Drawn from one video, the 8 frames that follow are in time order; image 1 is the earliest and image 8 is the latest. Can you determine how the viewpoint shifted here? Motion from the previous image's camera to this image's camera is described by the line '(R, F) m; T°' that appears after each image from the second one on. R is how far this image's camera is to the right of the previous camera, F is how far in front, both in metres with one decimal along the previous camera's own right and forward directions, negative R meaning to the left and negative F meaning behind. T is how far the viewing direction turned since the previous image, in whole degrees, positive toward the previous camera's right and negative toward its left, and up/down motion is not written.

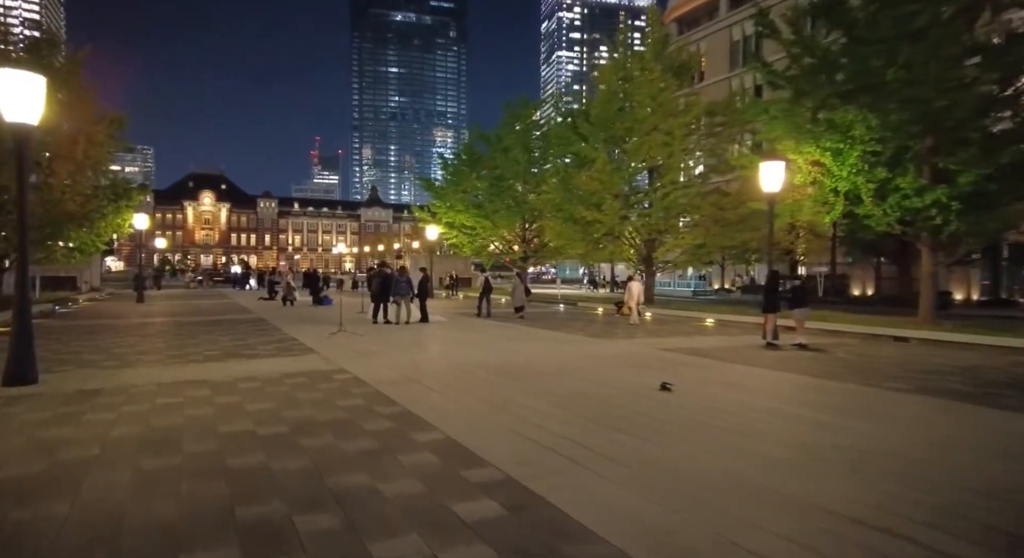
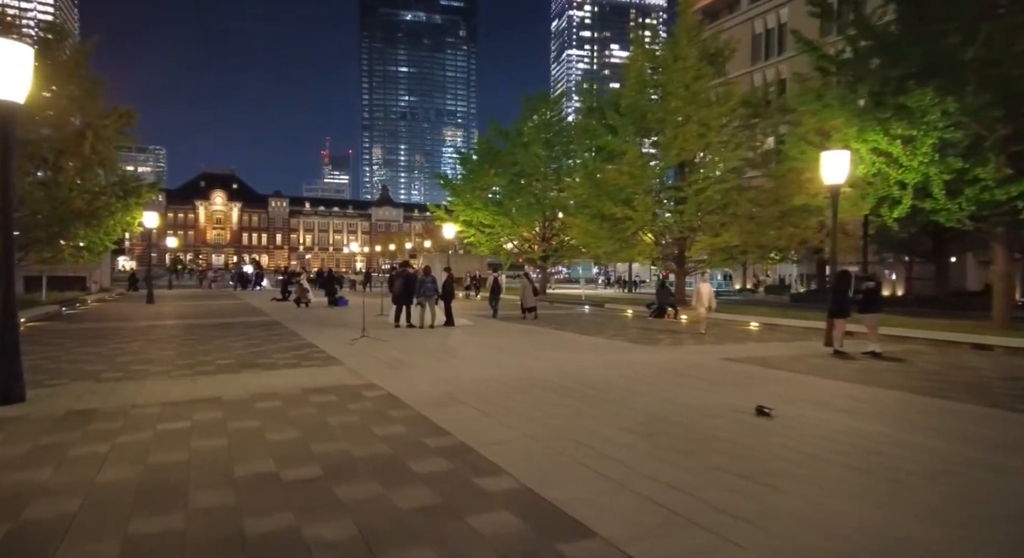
(-0.7, +1.3) m; -1°
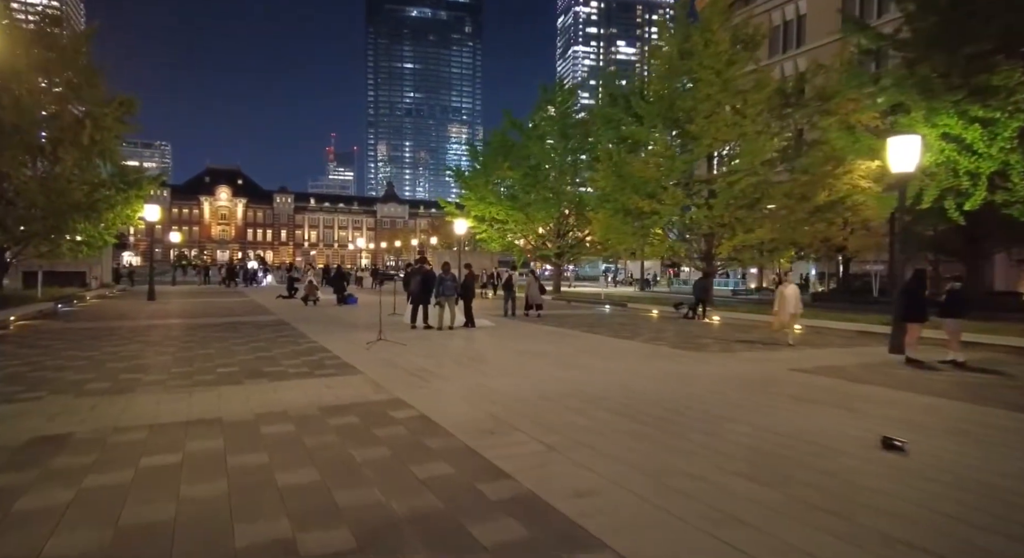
(-0.6, +1.4) m; 0°
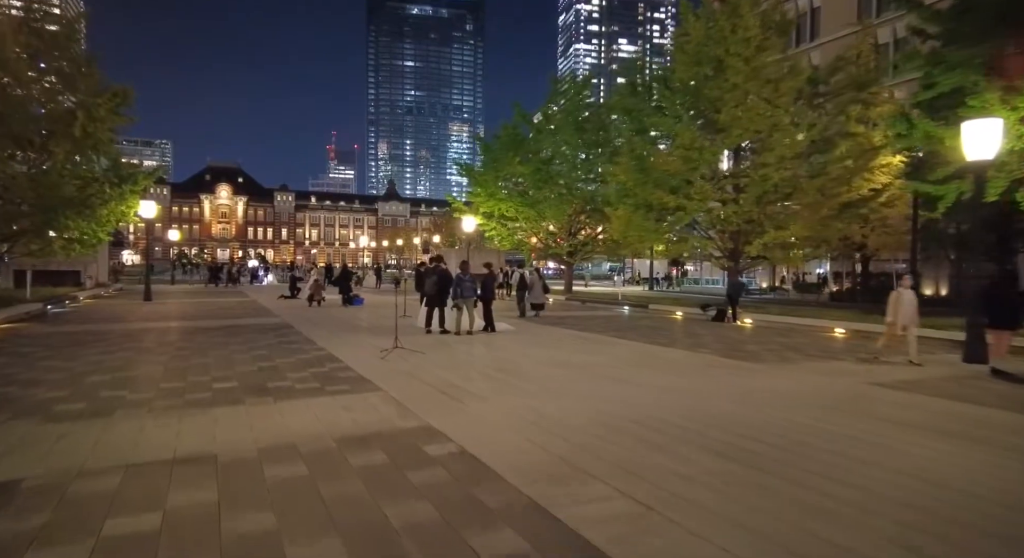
(-0.6, +1.4) m; 0°
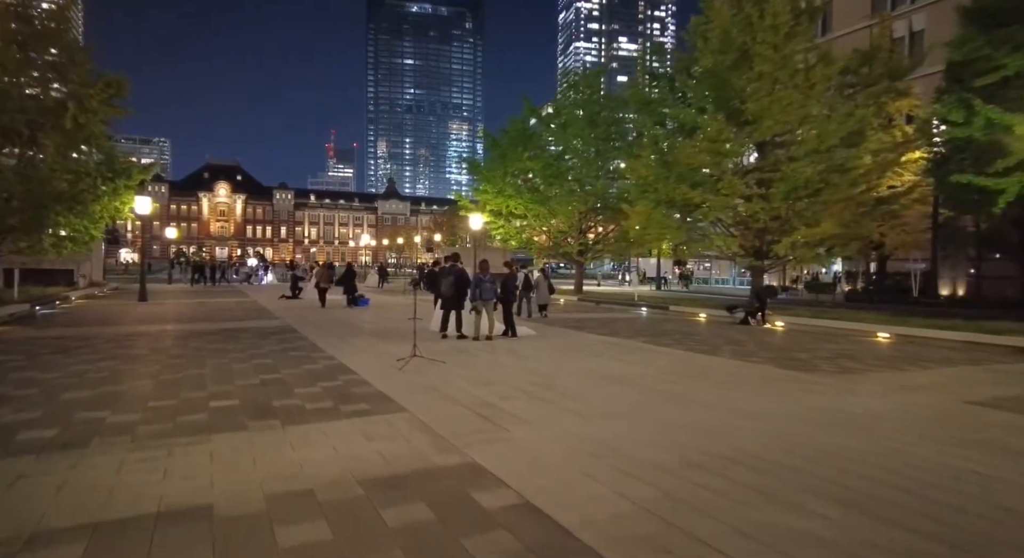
(-0.6, +1.2) m; 0°
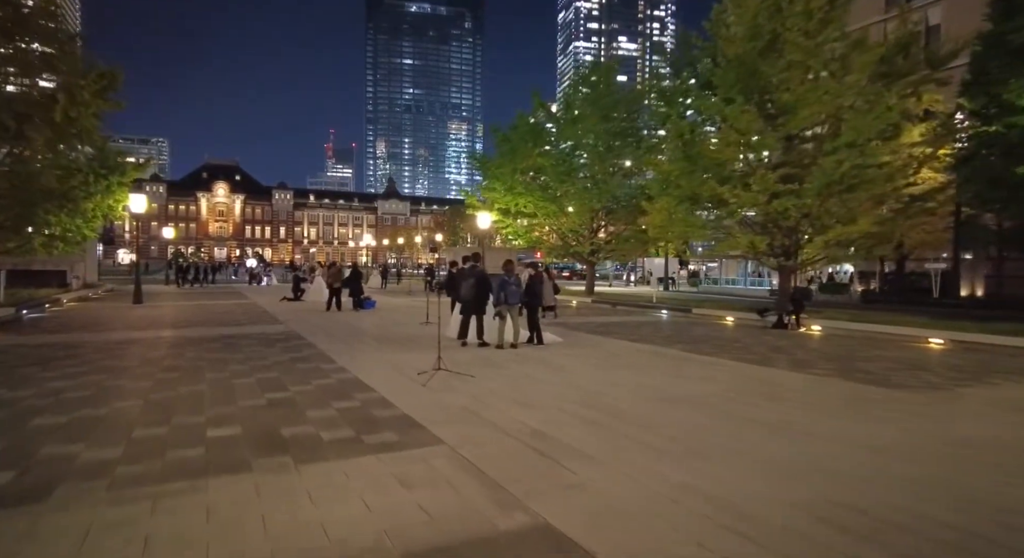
(-0.6, +1.3) m; 0°
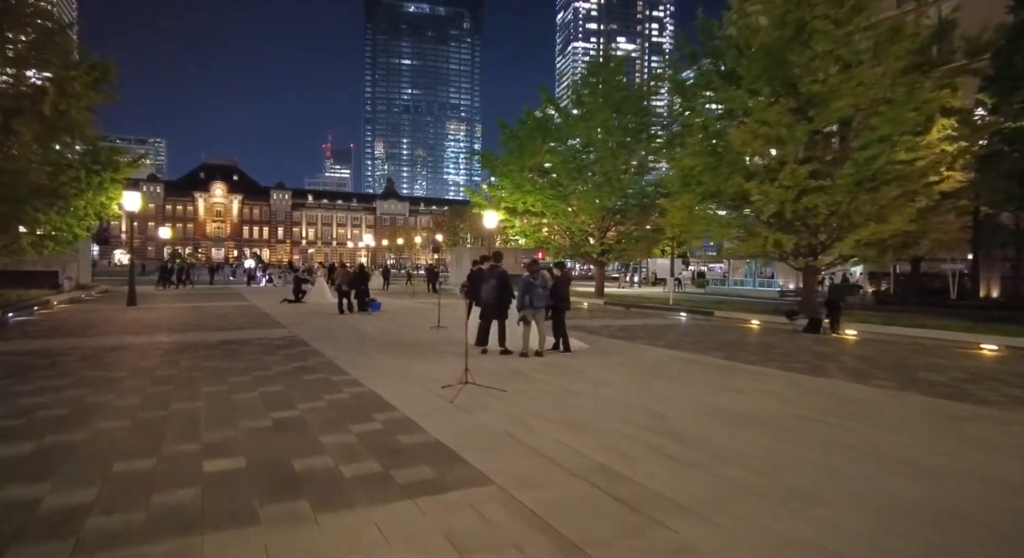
(-0.6, +1.1) m; 0°
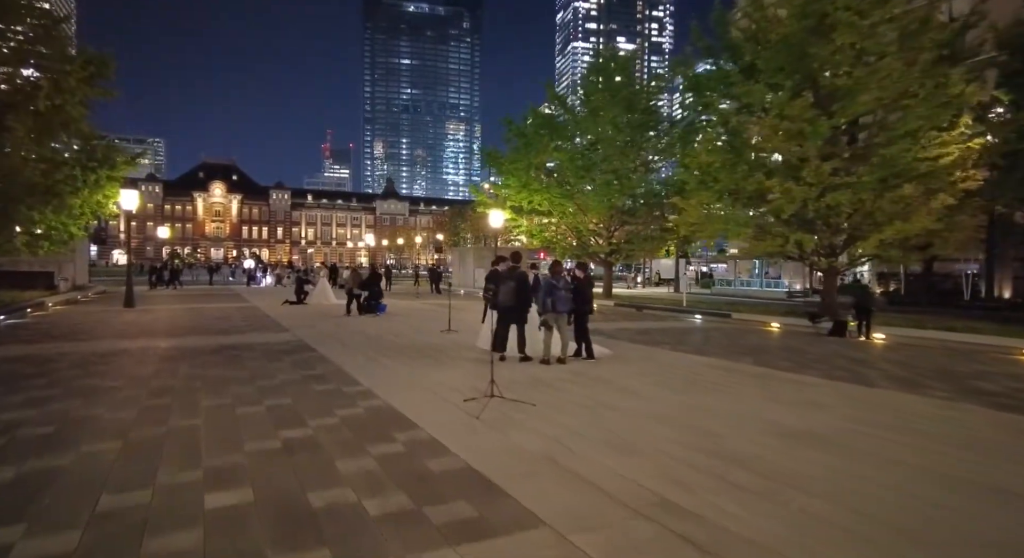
(-0.4, +0.7) m; 0°
